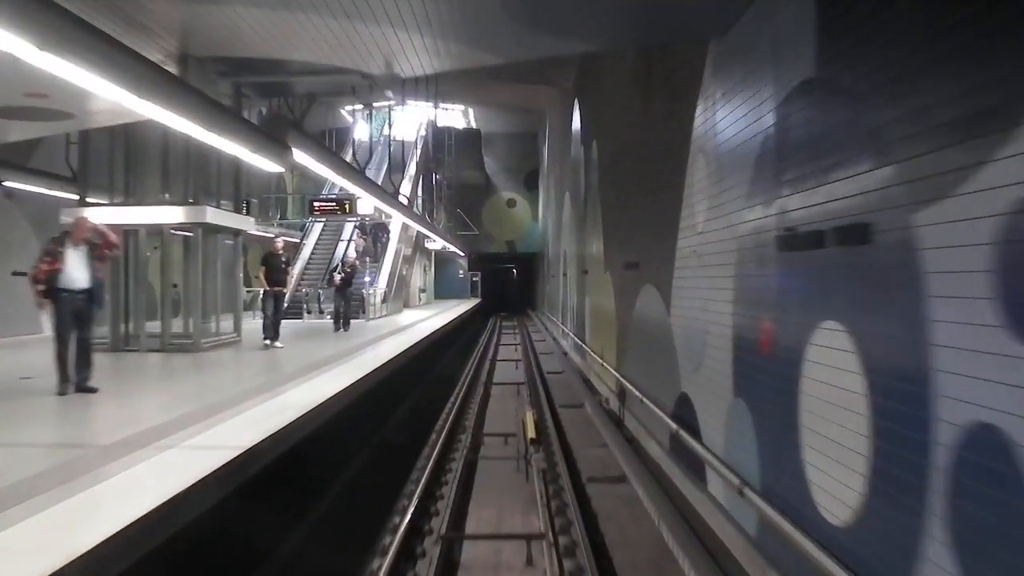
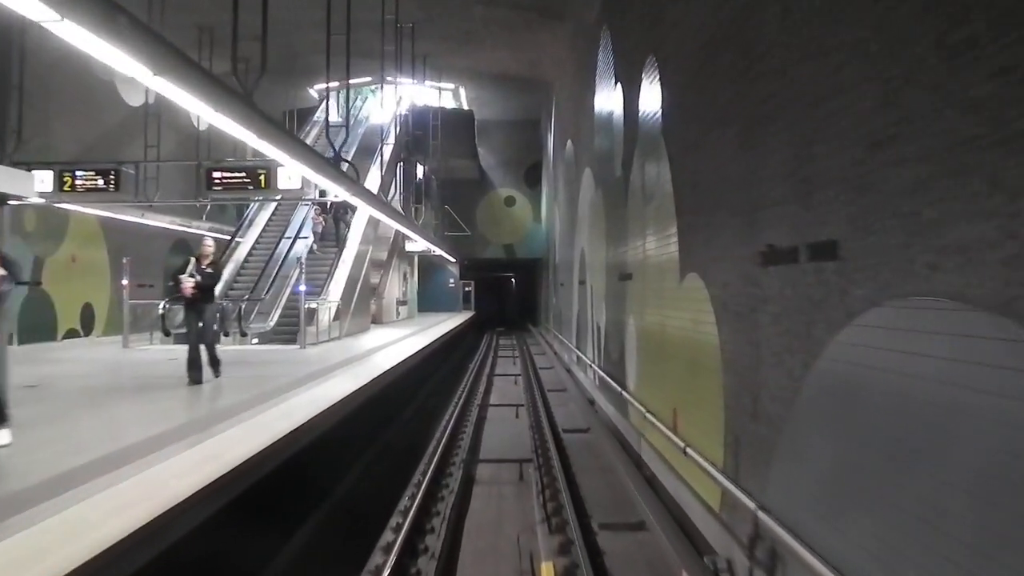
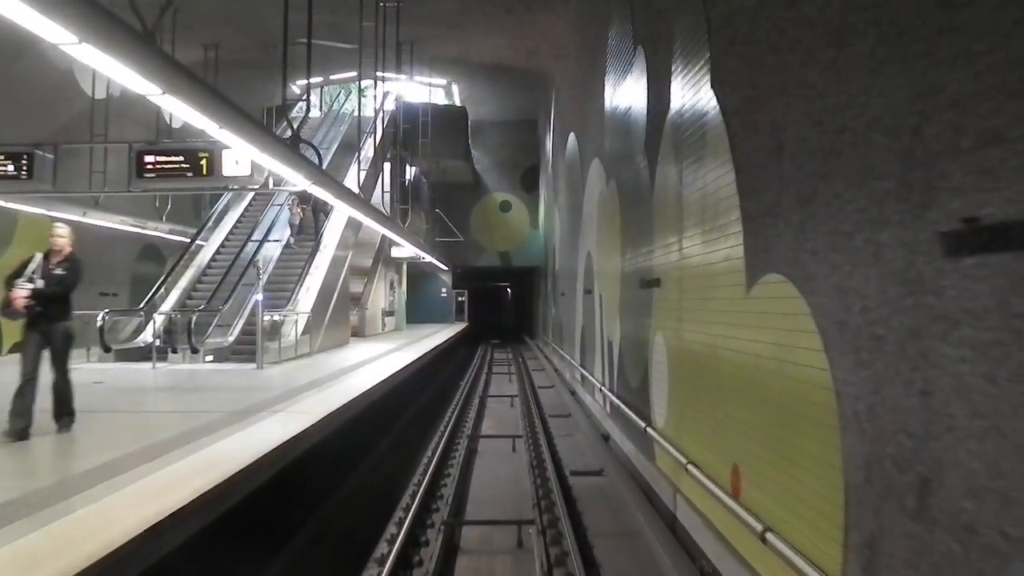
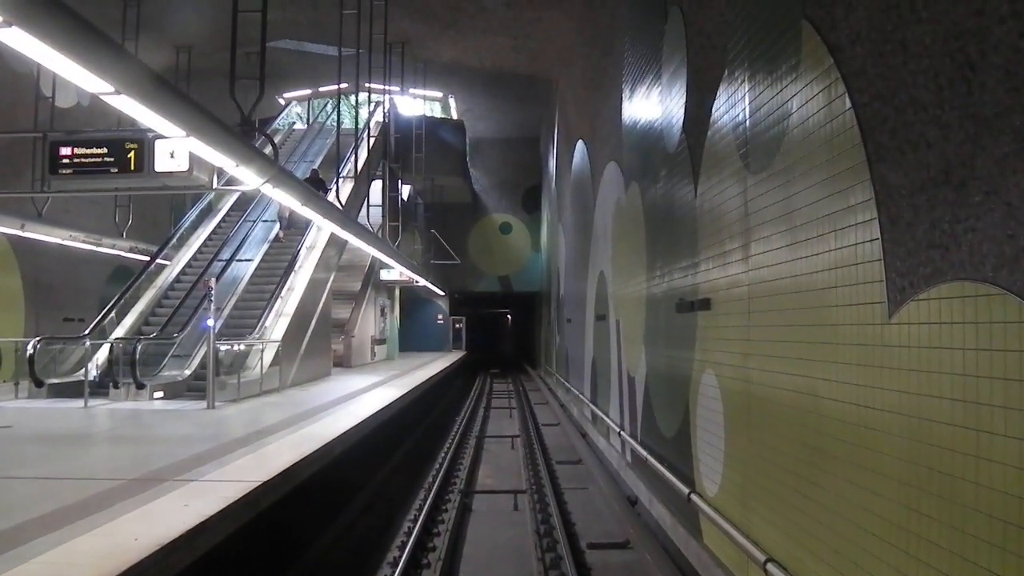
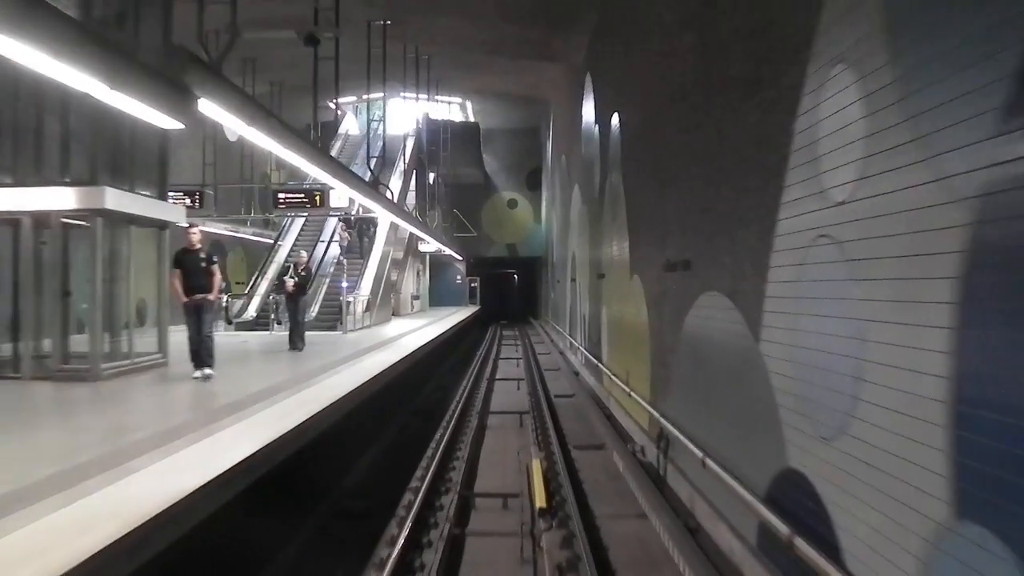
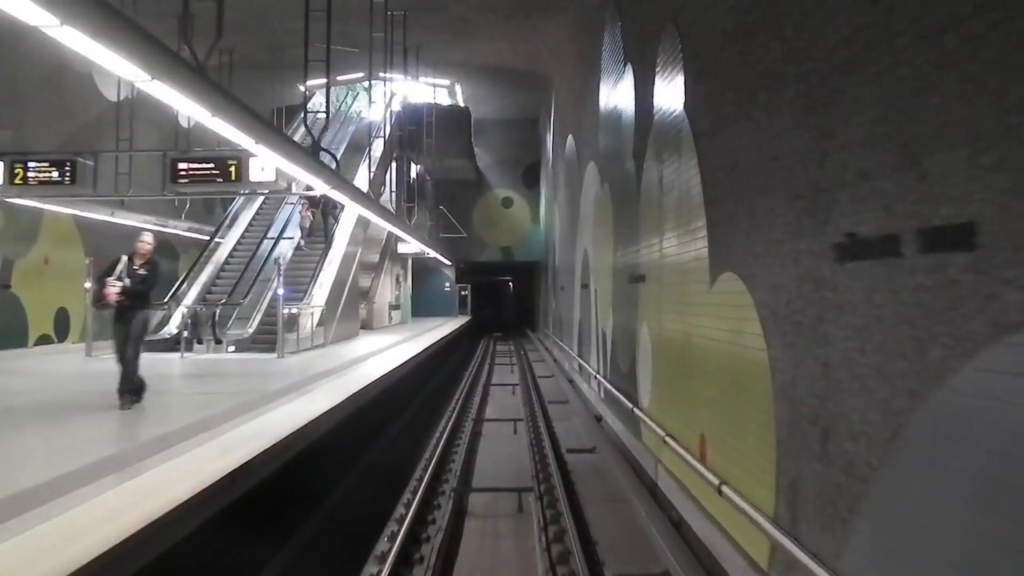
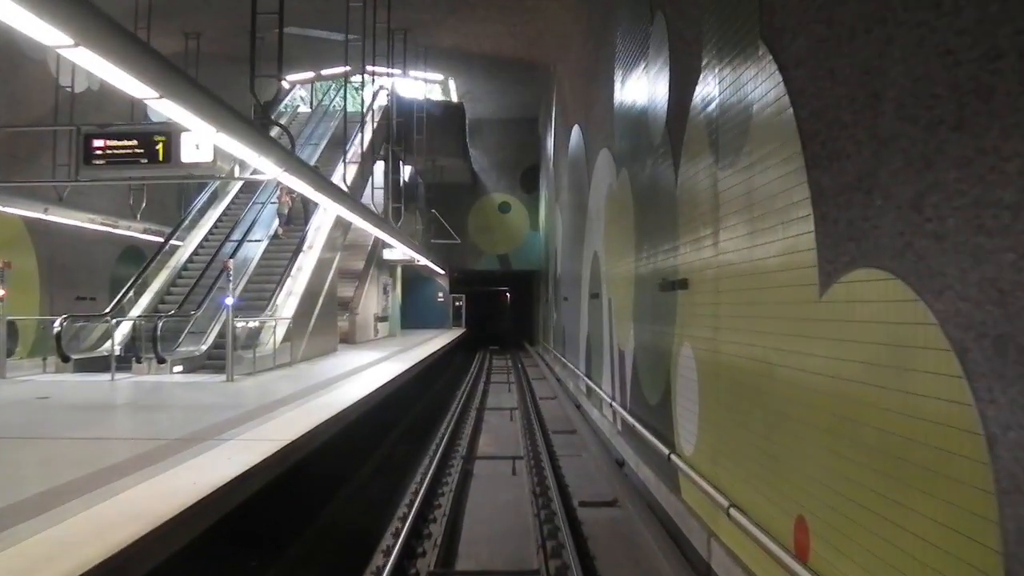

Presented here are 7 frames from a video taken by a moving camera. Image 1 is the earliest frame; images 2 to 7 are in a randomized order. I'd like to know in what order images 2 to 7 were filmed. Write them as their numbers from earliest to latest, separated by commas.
5, 2, 6, 3, 7, 4
